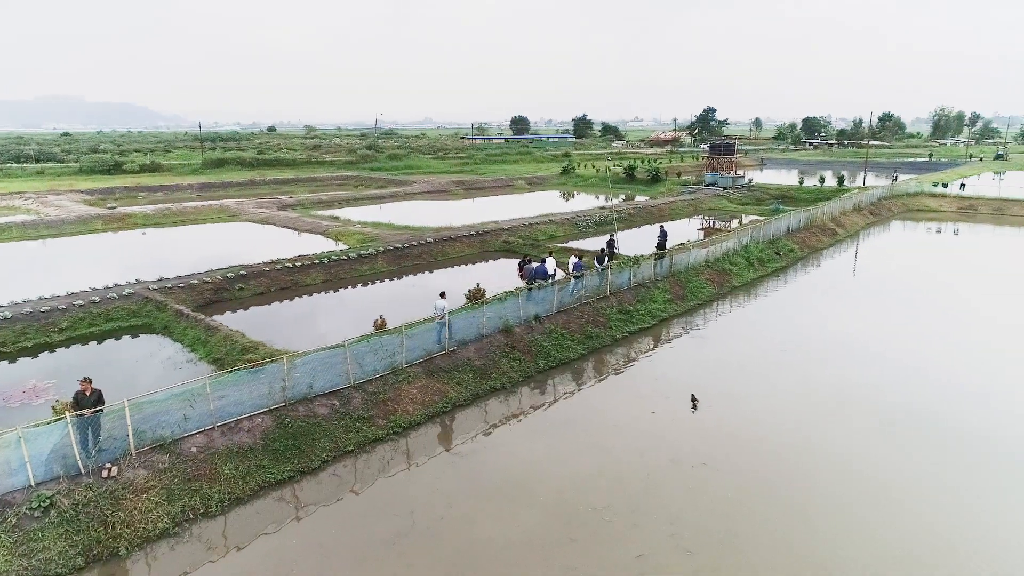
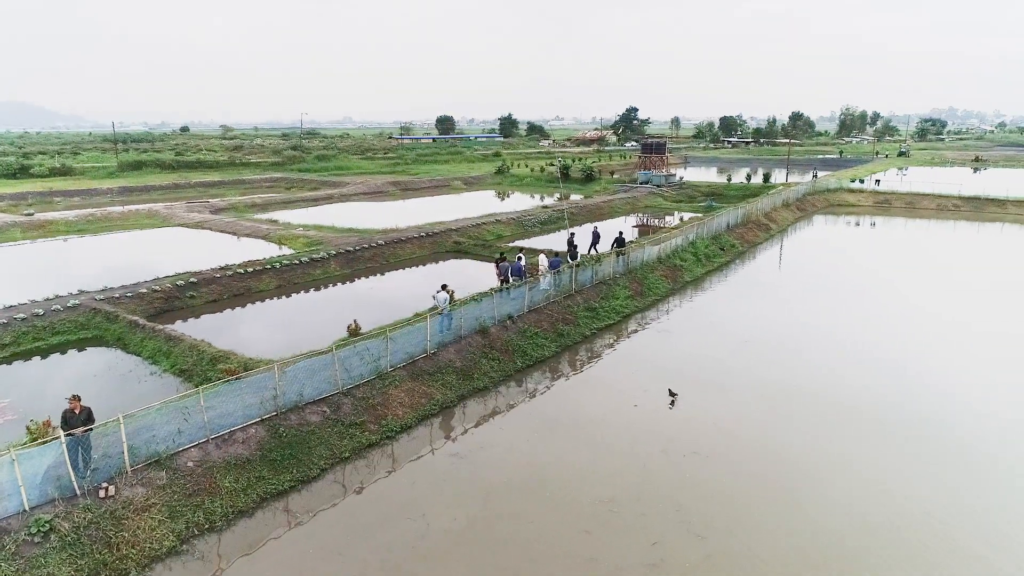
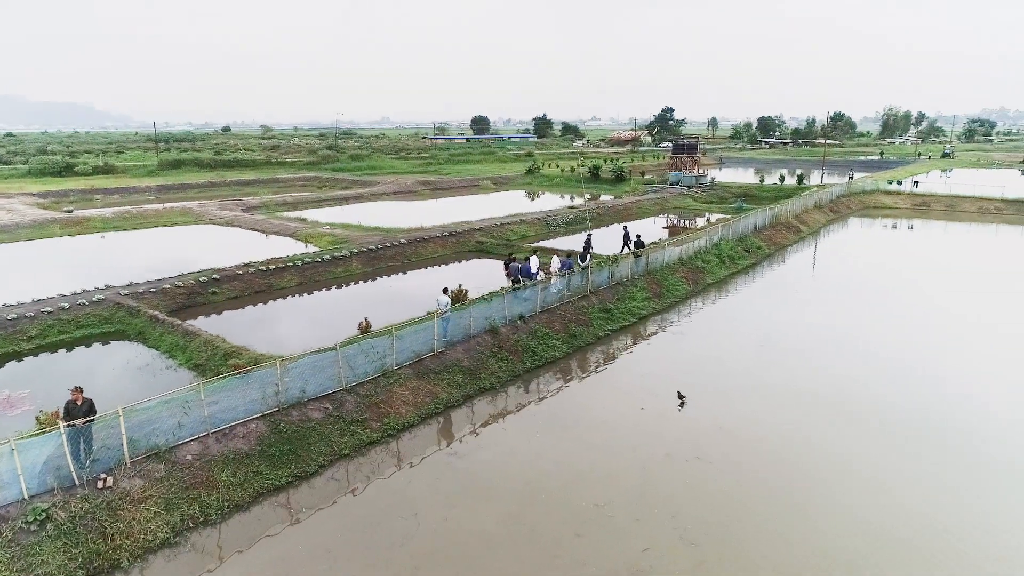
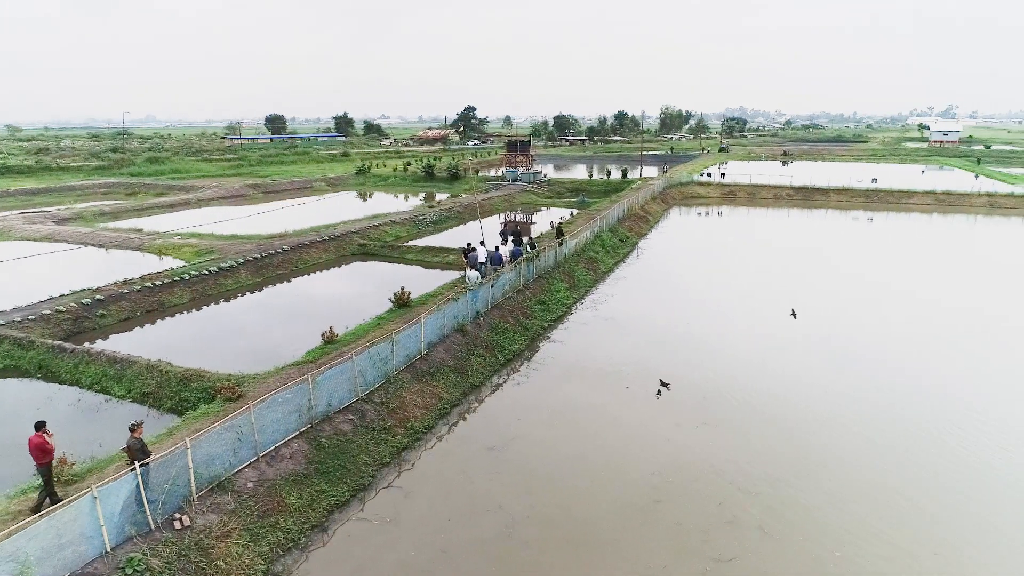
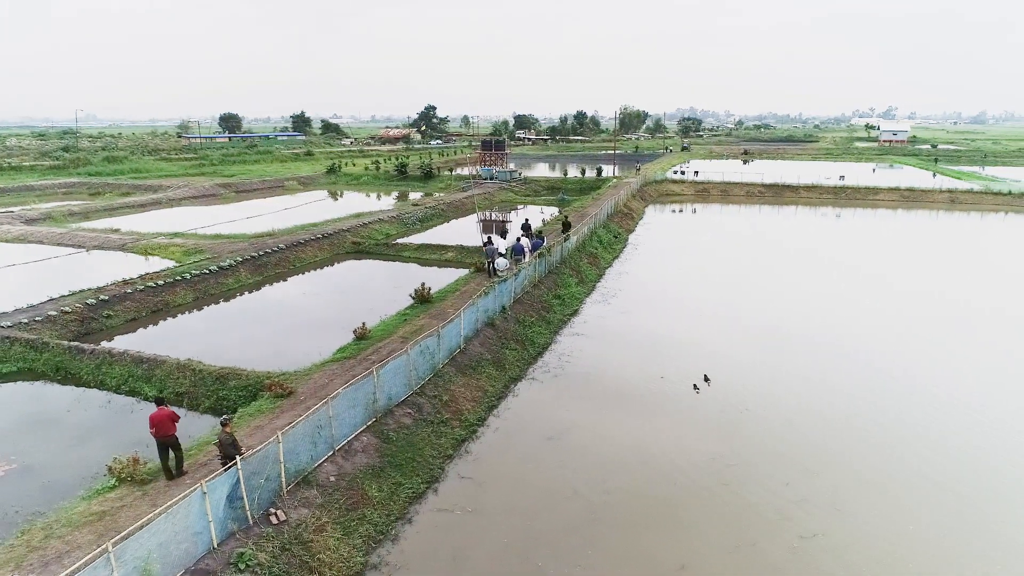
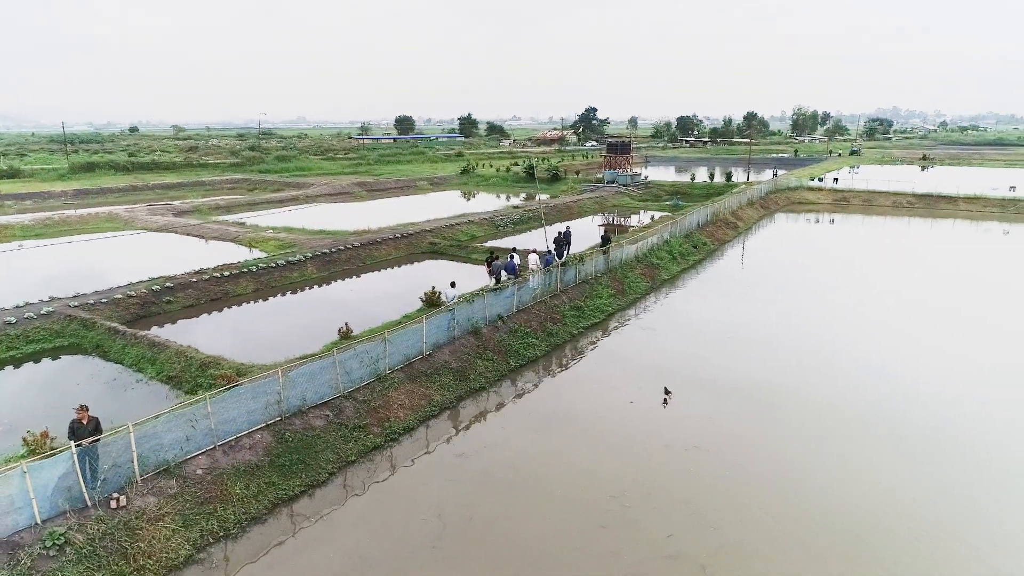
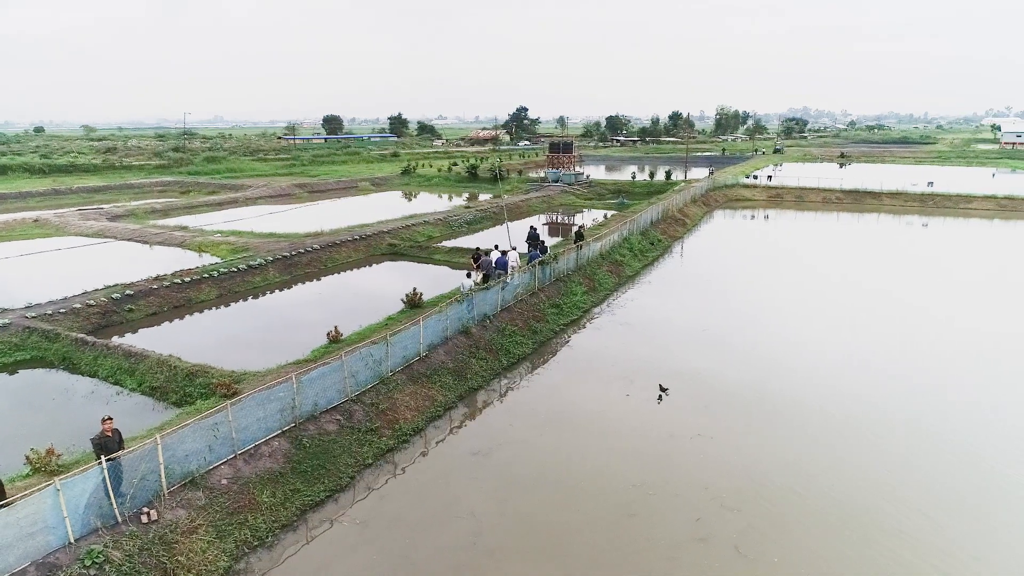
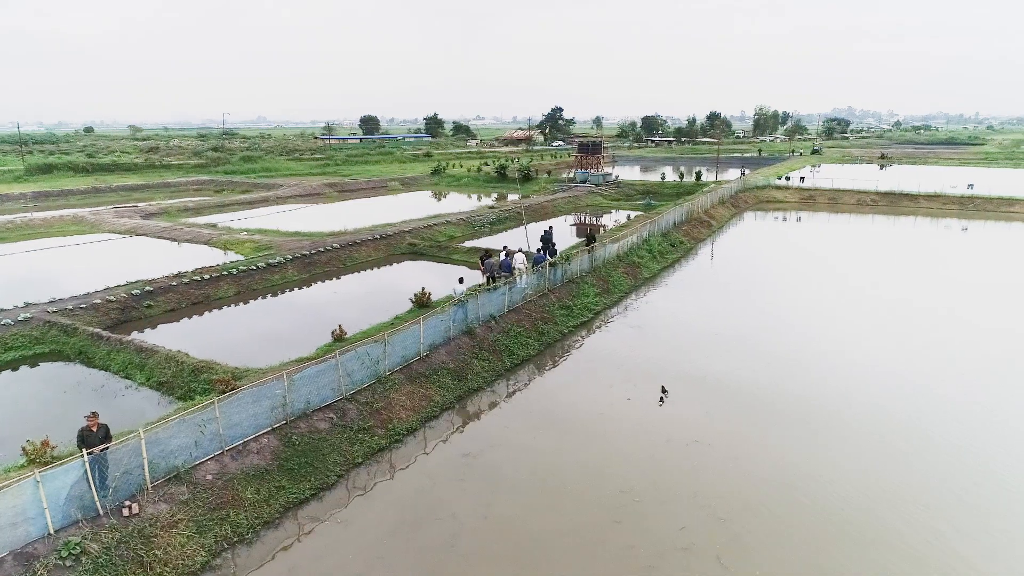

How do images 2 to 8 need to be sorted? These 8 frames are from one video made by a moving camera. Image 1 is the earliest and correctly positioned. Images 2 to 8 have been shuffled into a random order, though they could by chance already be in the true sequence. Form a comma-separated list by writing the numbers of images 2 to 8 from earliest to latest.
3, 2, 6, 8, 7, 4, 5
